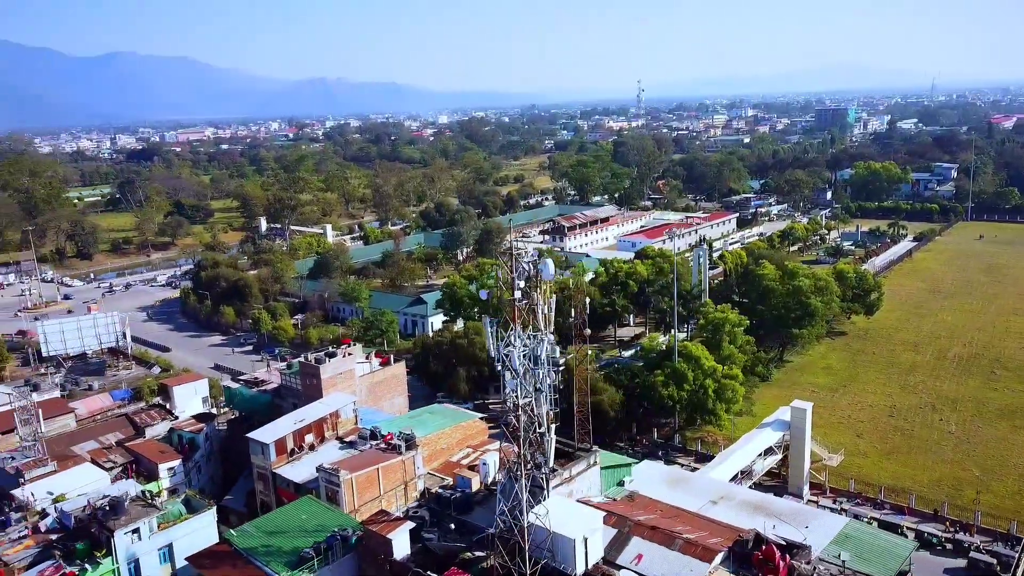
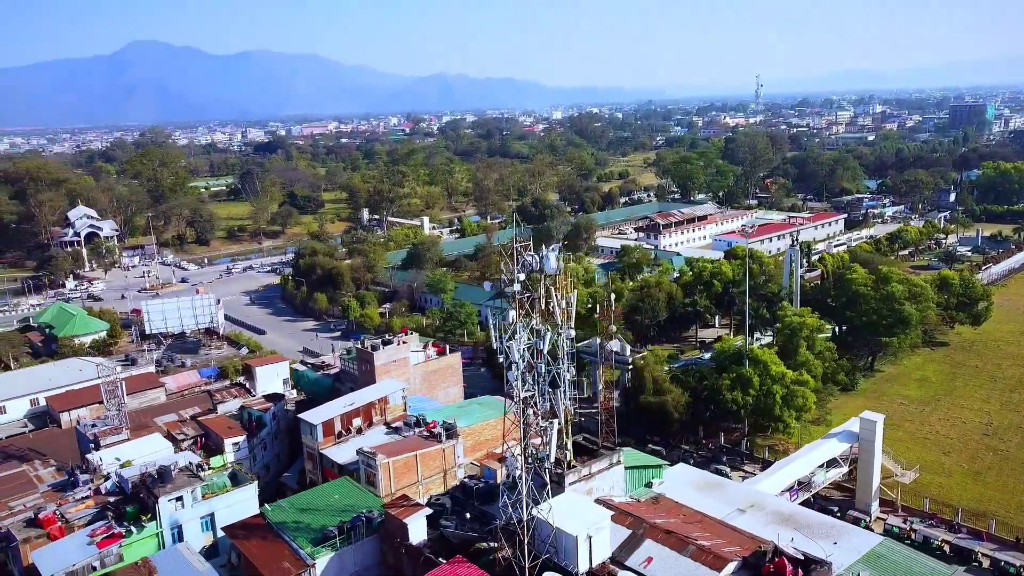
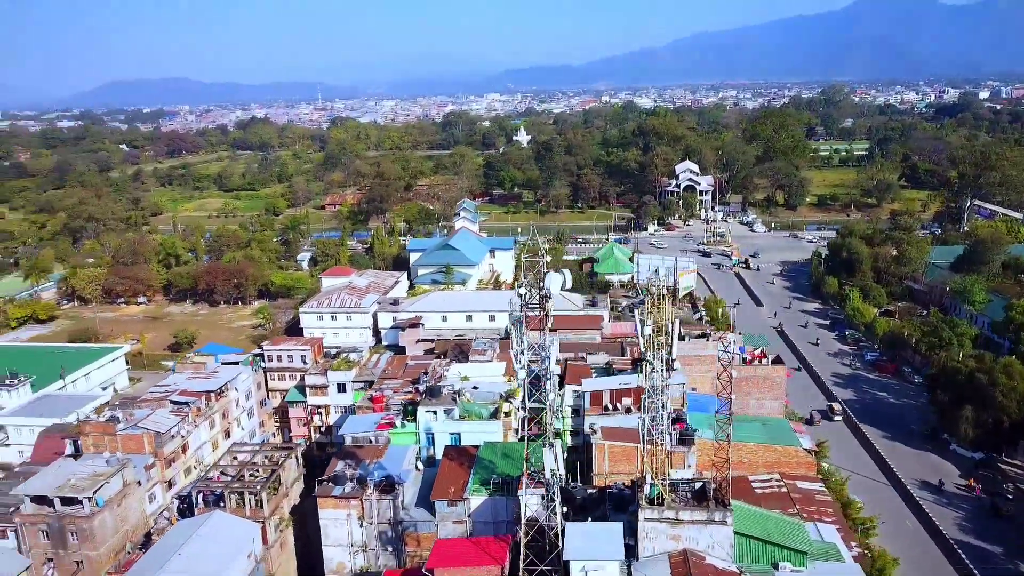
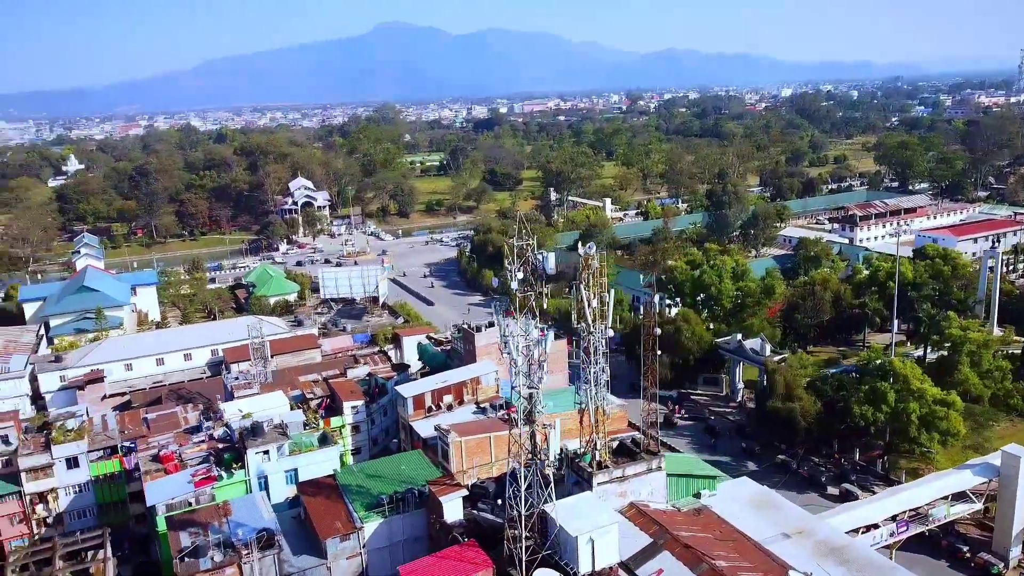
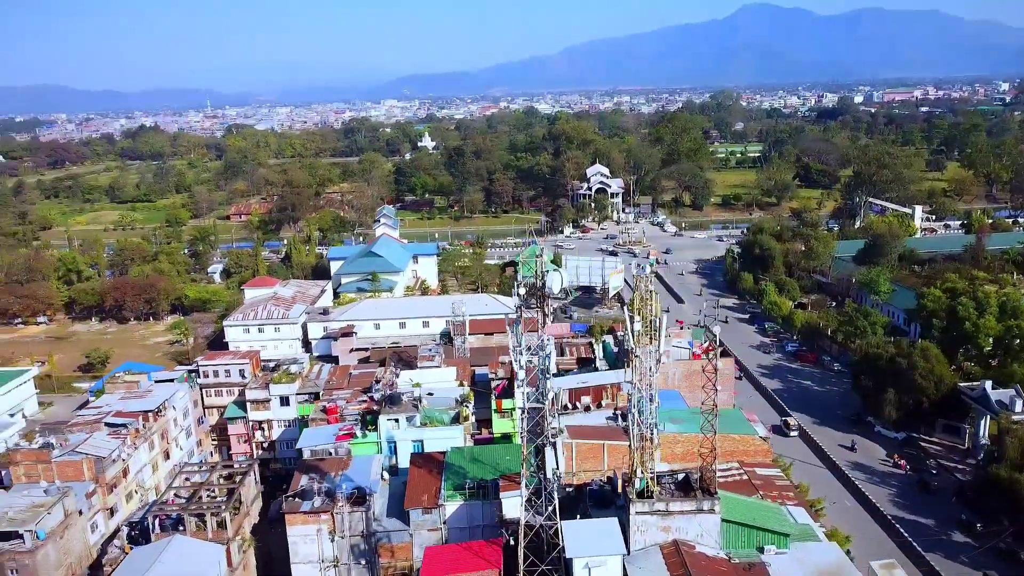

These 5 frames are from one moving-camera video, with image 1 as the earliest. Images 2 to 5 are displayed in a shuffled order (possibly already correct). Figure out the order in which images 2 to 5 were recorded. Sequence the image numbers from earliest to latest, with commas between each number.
2, 4, 5, 3
